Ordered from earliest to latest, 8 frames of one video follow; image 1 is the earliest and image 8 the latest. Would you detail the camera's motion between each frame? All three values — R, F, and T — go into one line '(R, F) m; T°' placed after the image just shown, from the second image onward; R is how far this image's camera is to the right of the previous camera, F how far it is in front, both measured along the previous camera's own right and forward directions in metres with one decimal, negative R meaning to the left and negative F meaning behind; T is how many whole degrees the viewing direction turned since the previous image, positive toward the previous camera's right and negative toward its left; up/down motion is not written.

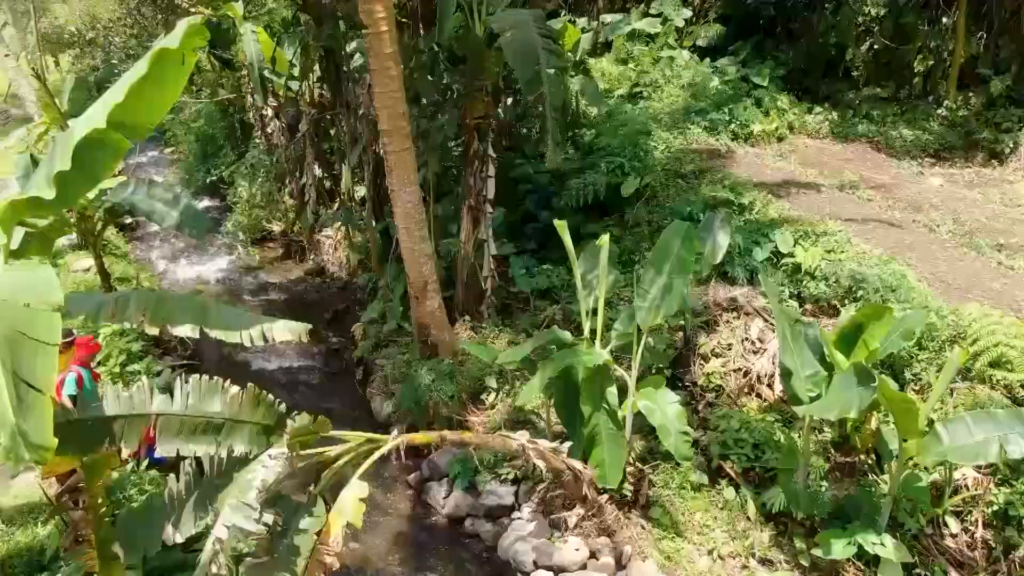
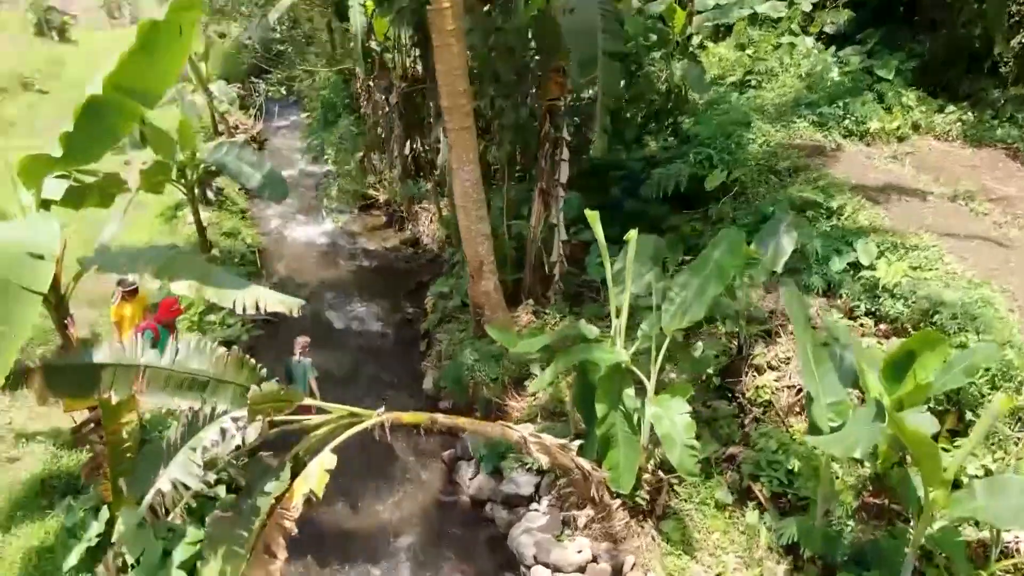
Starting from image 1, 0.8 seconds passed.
(+0.6, +0.1) m; -11°
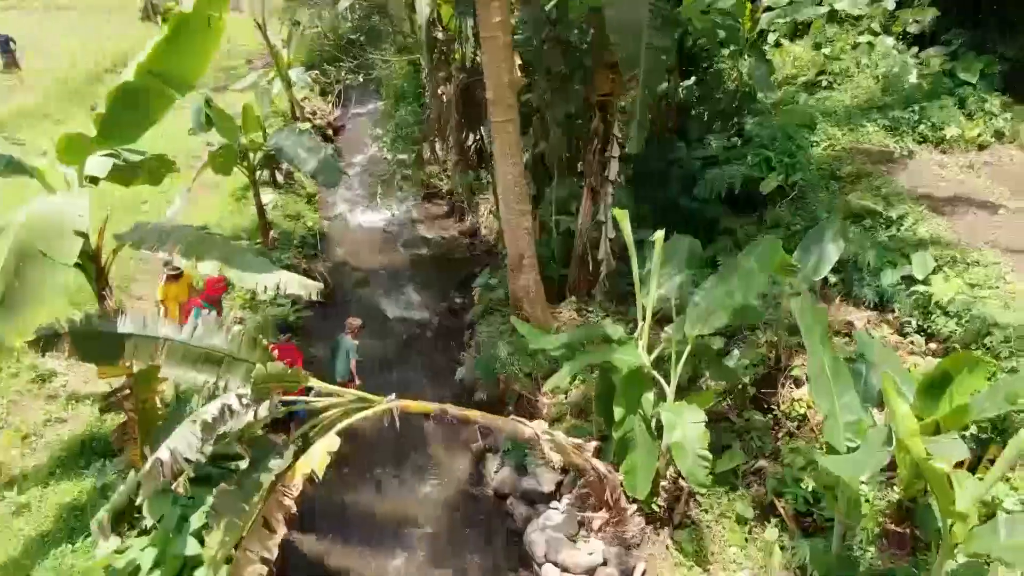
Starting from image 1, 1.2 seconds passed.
(+0.3, 0.0) m; -6°
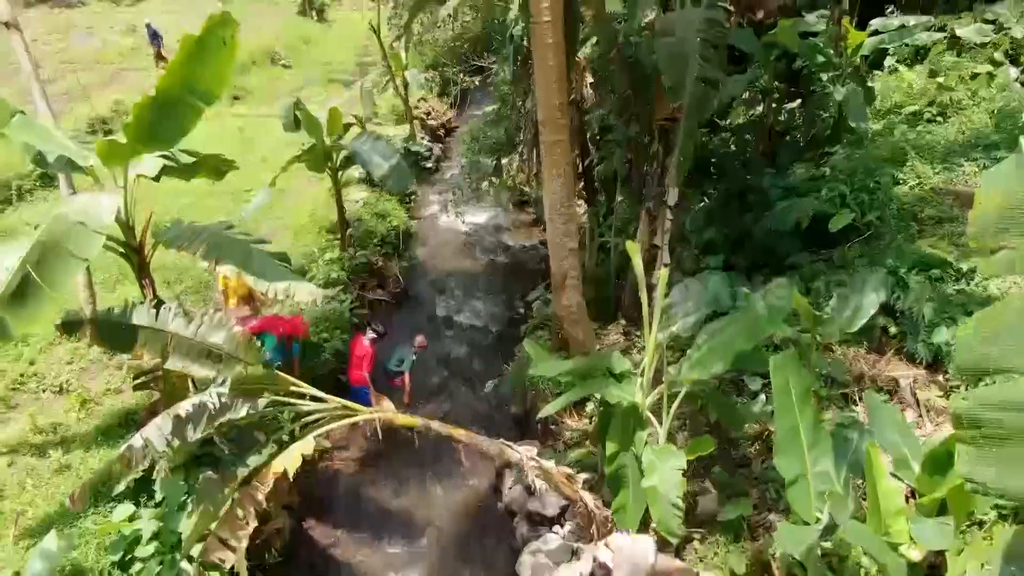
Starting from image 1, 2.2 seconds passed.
(+0.6, 0.0) m; -10°
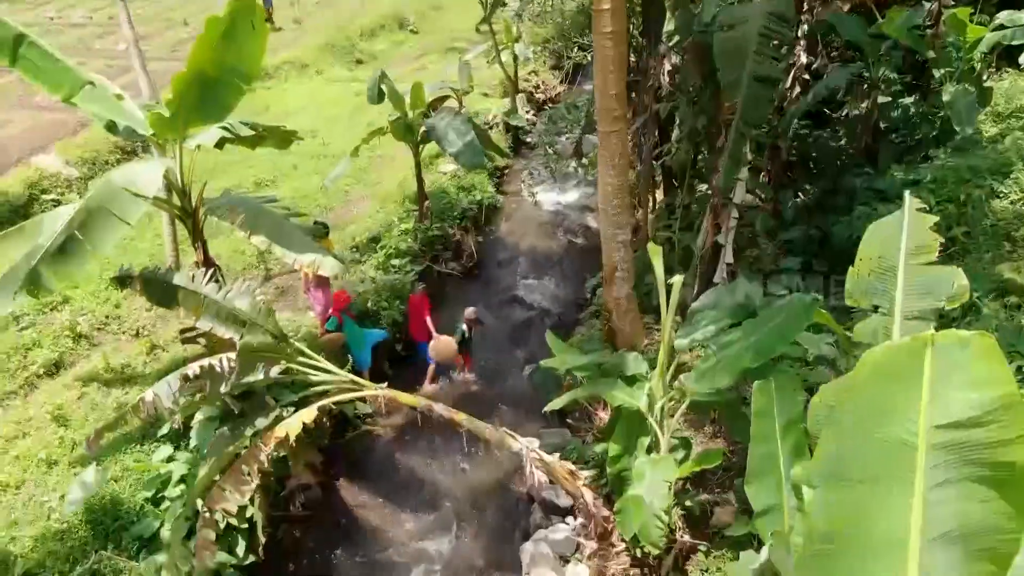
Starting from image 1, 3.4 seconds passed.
(+0.5, 0.0) m; -9°
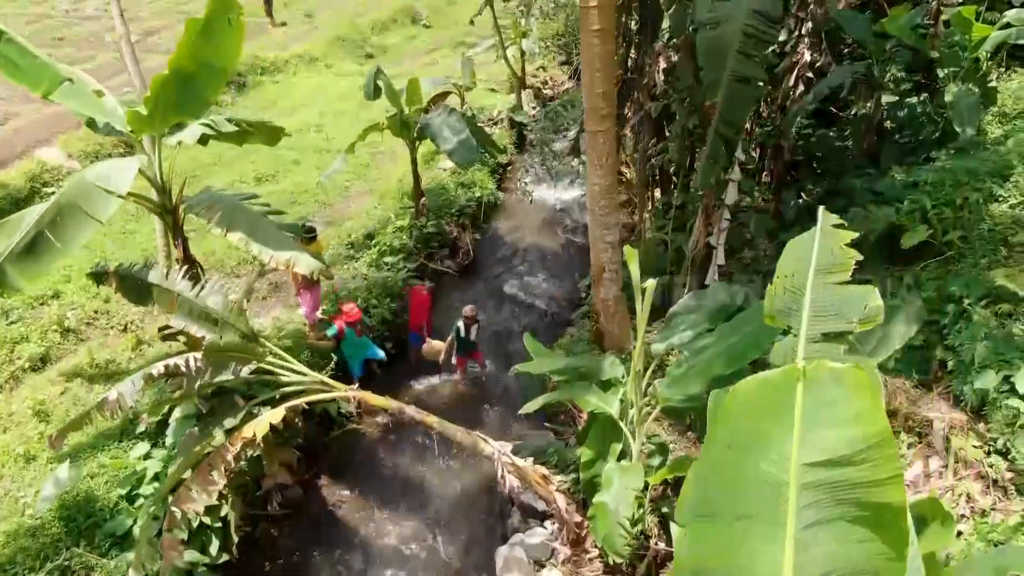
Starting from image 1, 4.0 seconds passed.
(+0.2, 0.0) m; -1°
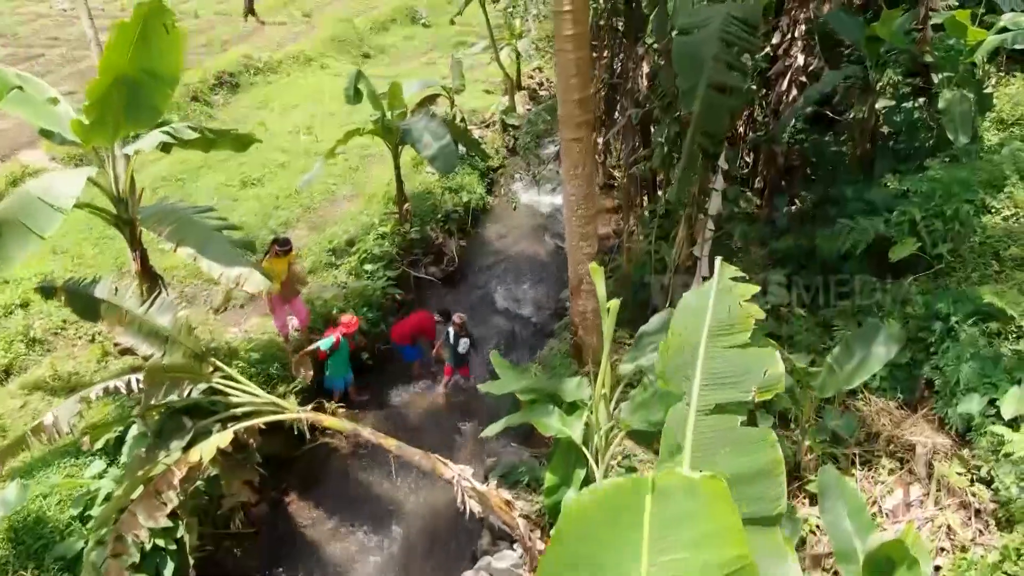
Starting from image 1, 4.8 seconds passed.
(+0.2, +0.1) m; -1°
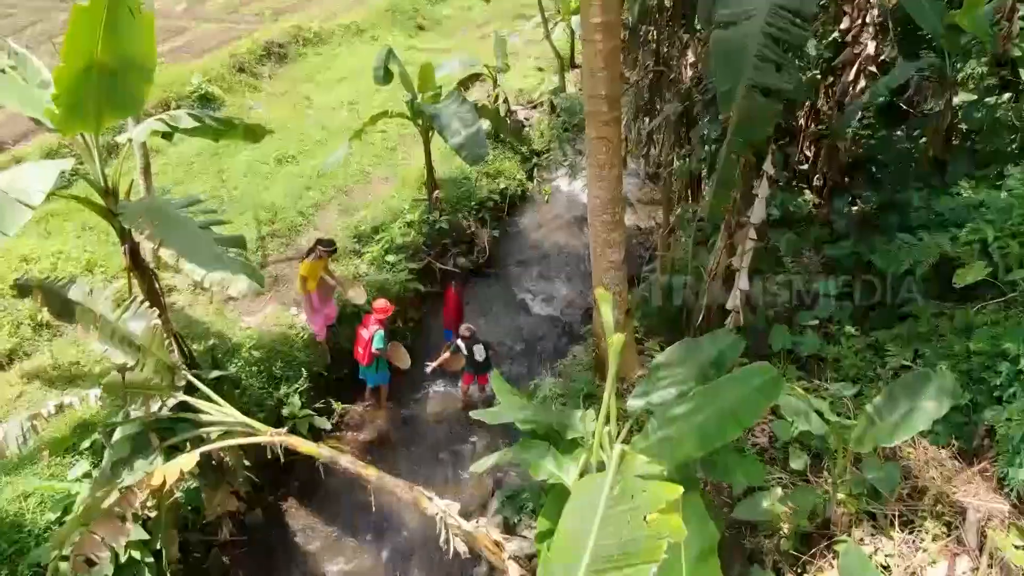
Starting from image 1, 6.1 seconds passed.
(+0.2, +0.4) m; -4°
